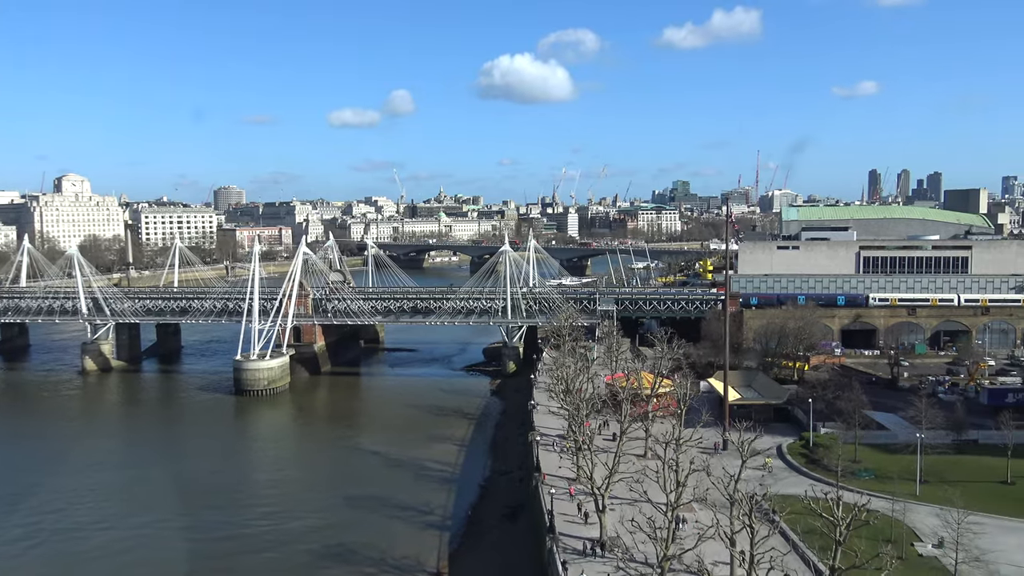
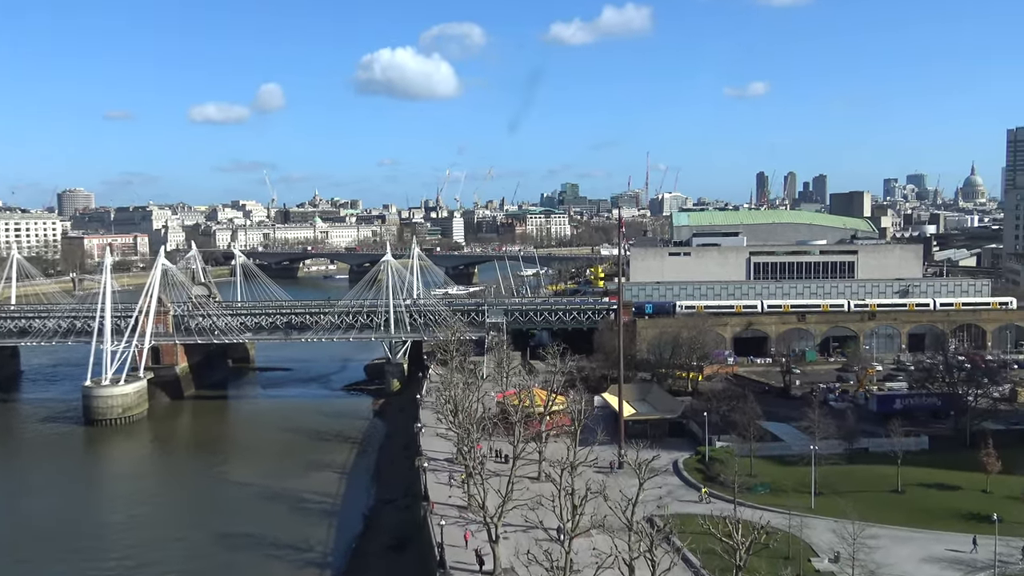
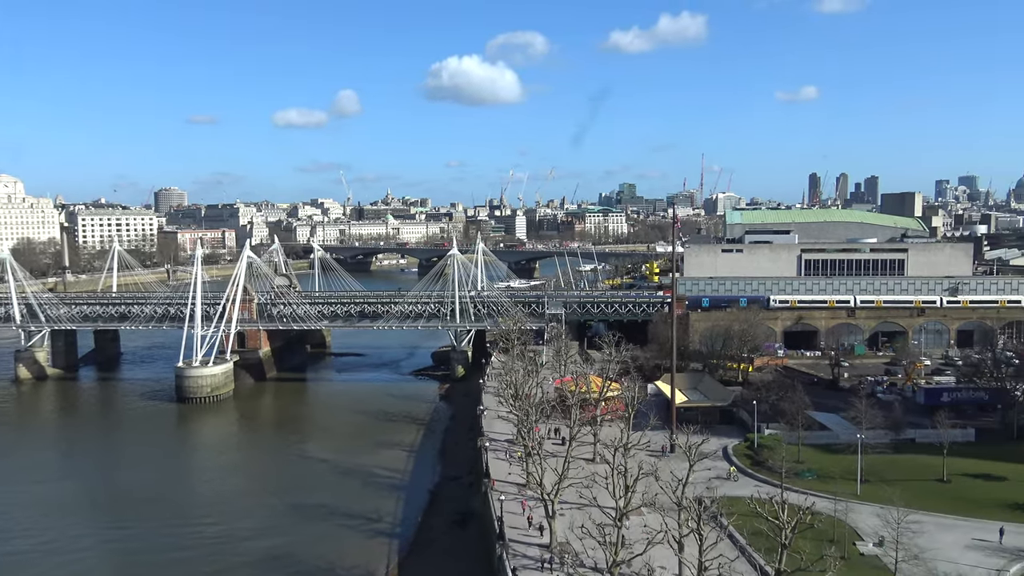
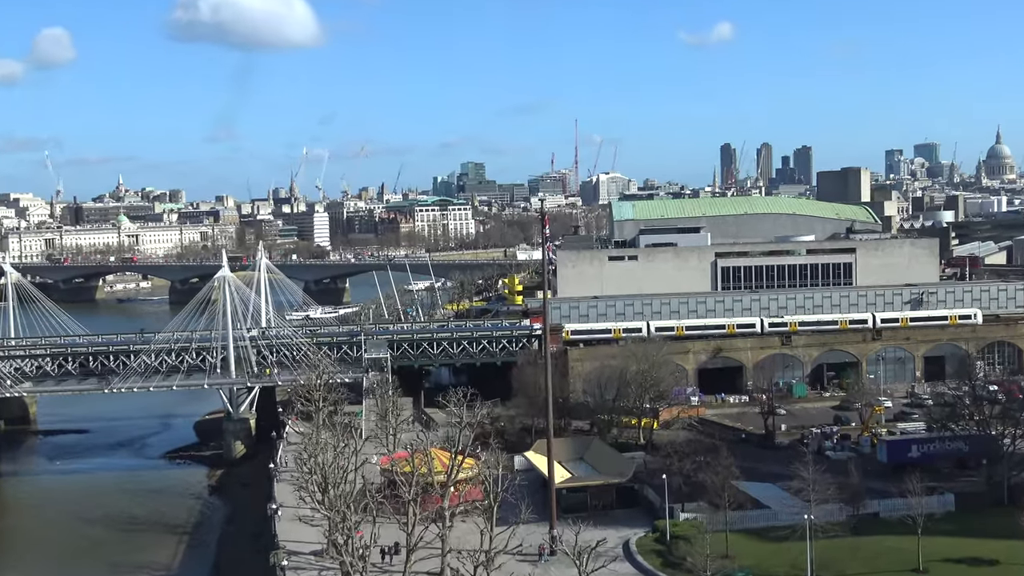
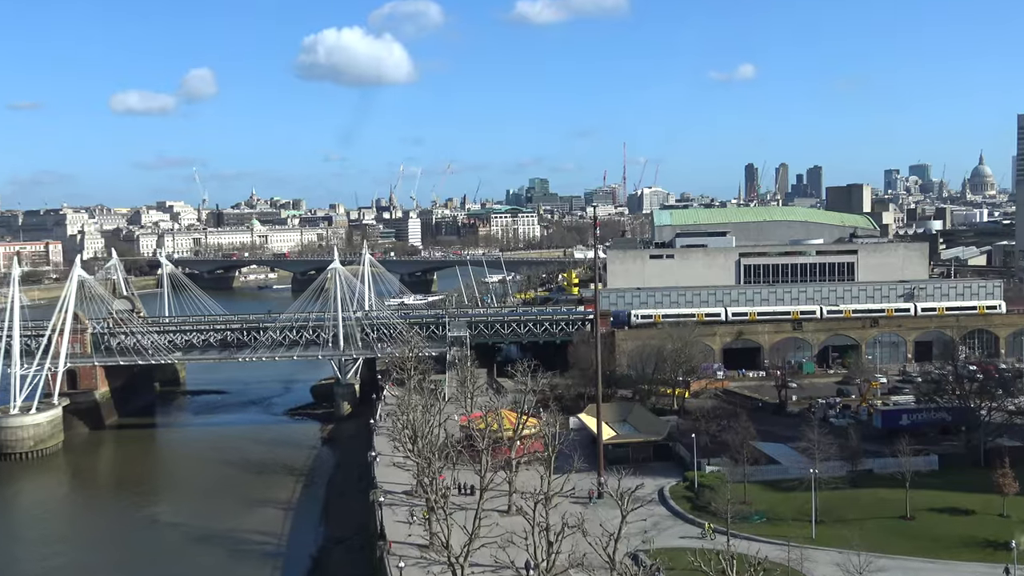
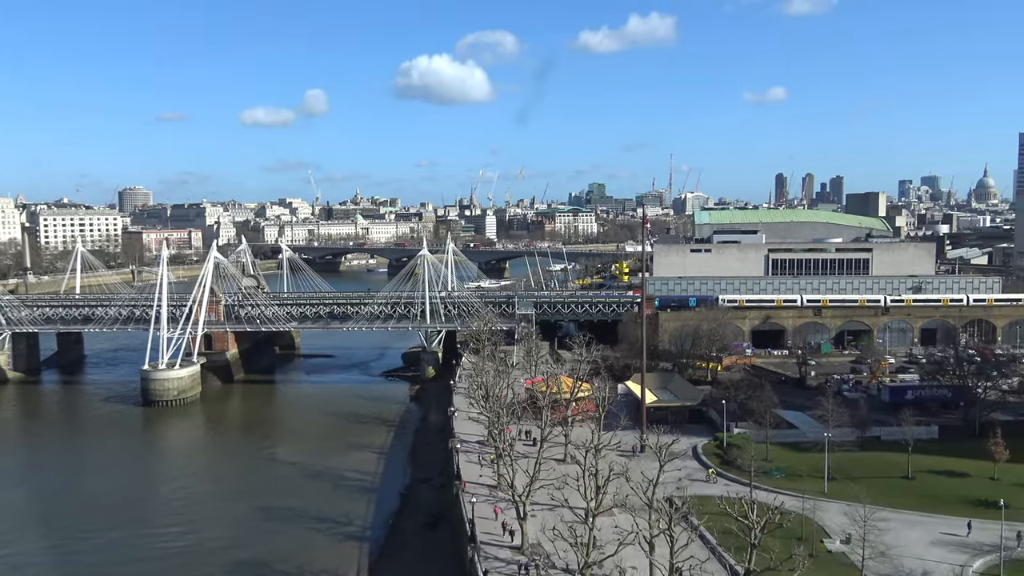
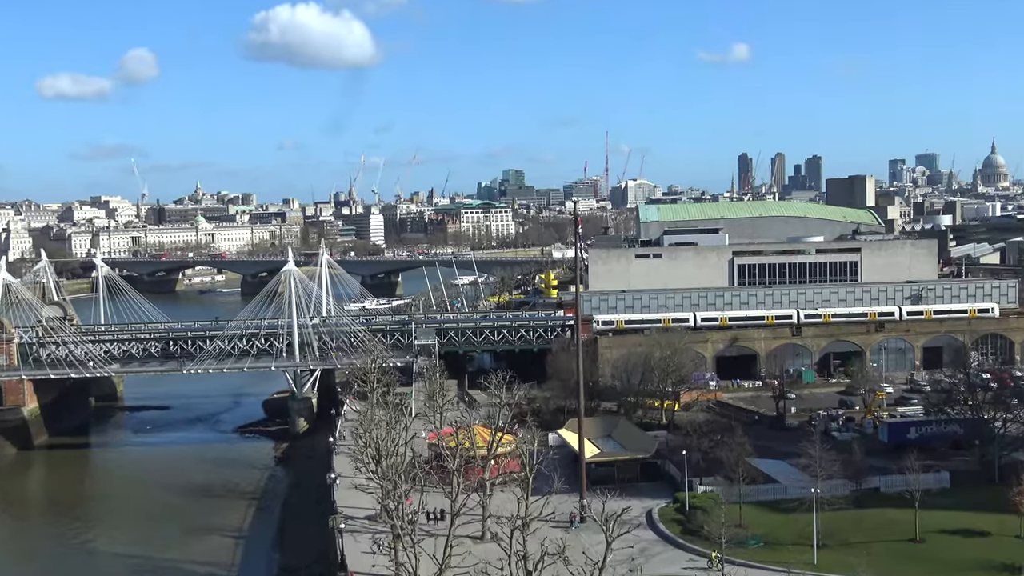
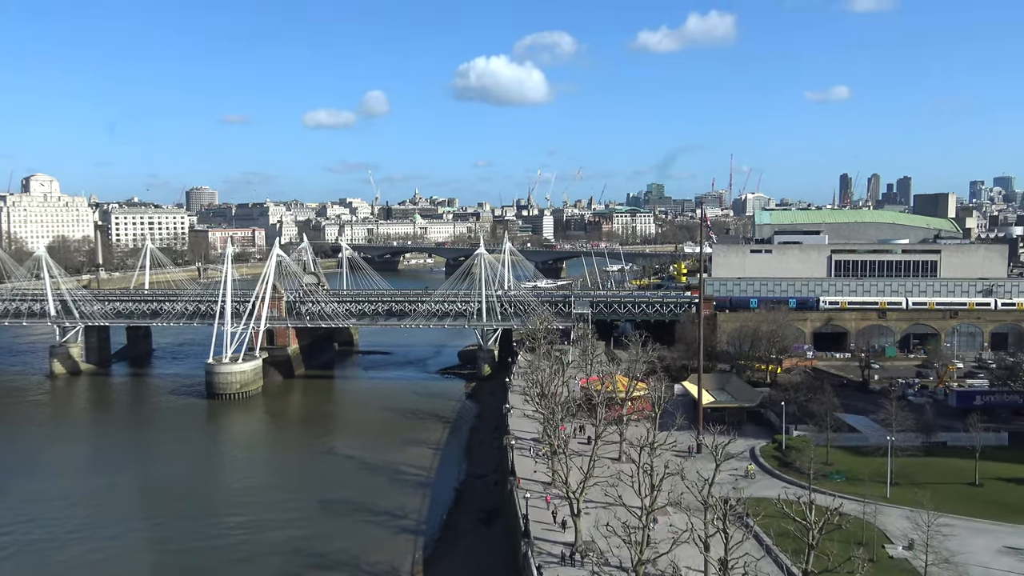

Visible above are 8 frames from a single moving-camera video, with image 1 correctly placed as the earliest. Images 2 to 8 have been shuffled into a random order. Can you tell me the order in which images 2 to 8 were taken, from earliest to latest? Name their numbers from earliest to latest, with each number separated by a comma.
8, 3, 6, 2, 5, 7, 4
